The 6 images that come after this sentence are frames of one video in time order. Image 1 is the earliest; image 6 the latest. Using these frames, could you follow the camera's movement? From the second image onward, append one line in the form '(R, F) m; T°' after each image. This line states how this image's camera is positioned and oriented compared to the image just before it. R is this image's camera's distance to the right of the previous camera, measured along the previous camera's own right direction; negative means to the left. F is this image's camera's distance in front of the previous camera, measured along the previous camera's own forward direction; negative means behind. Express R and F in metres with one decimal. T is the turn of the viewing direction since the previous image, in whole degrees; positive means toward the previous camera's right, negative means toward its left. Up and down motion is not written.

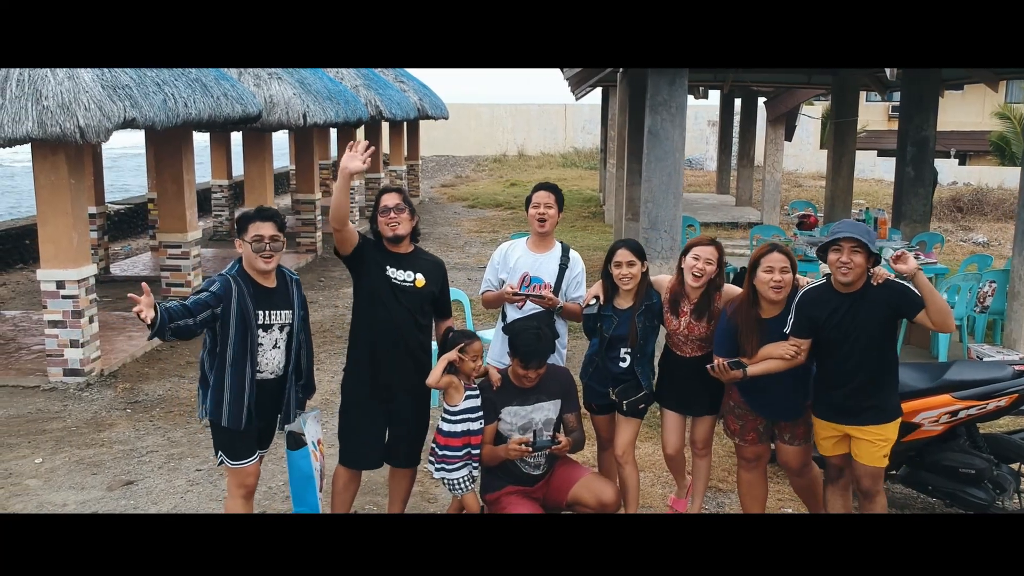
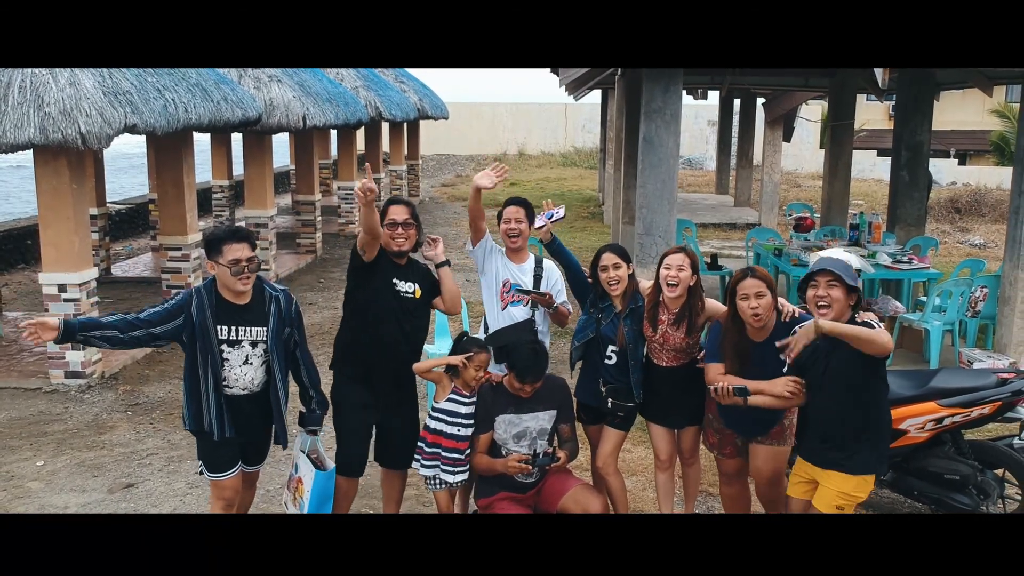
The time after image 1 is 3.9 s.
(0.0, -0.1) m; 0°
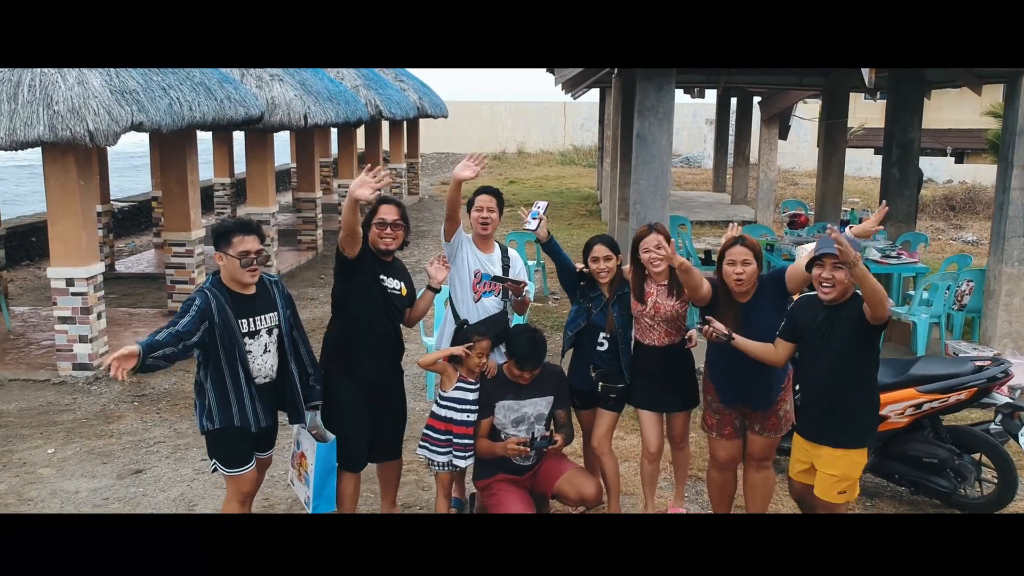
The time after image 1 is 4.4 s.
(0.0, -0.2) m; 0°
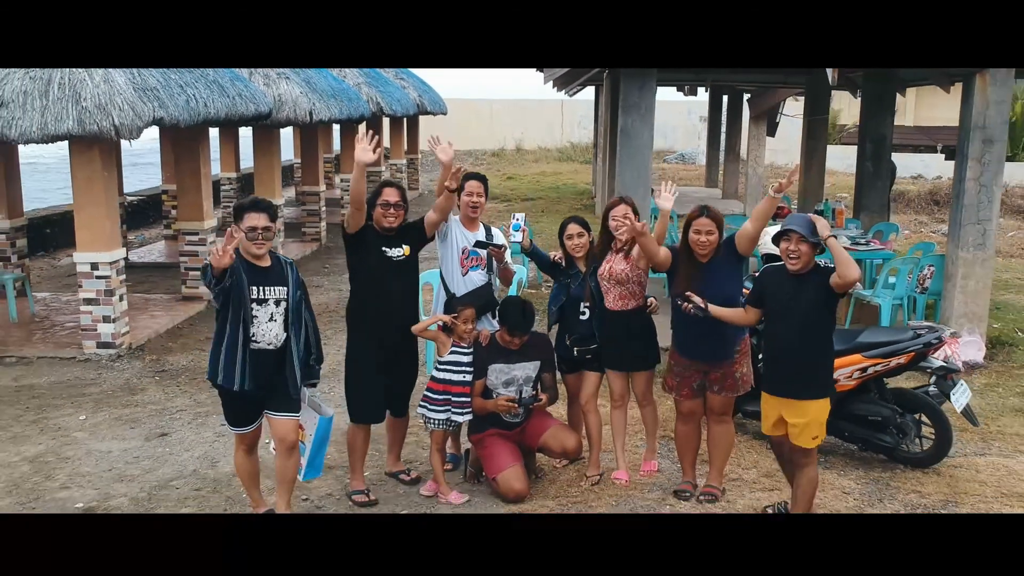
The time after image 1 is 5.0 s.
(+0.1, -0.6) m; 0°
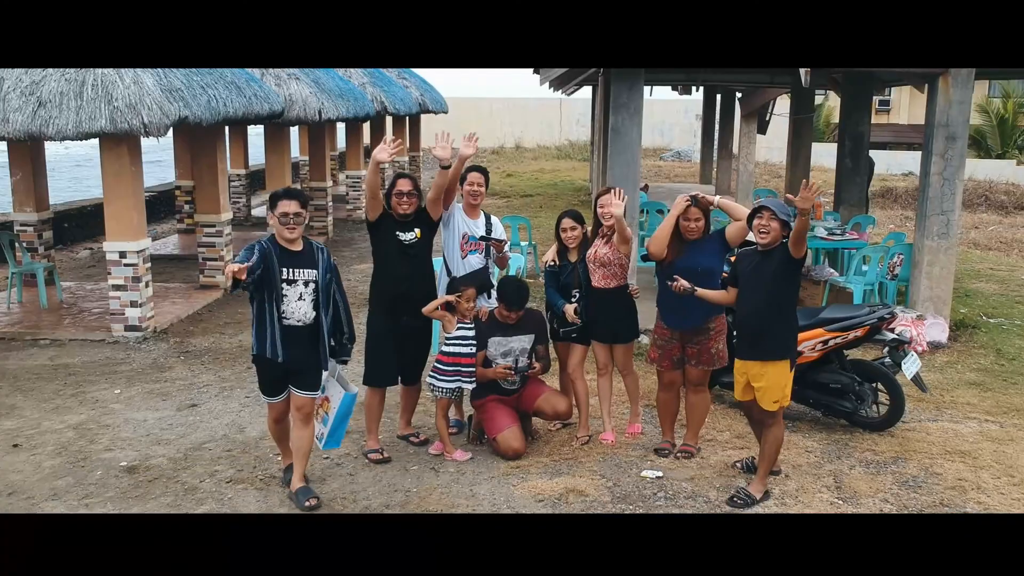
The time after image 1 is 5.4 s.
(0.0, -0.6) m; 0°
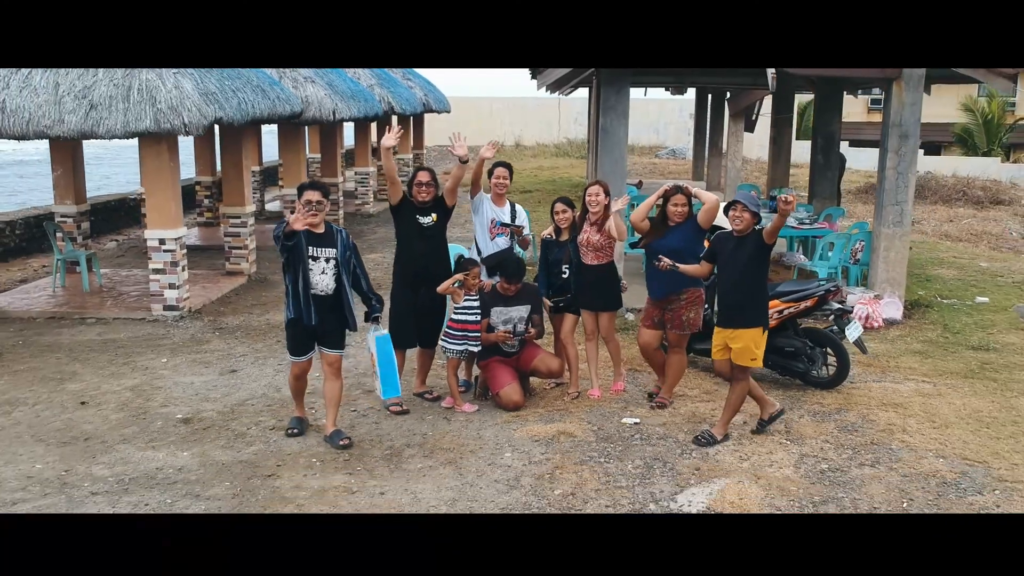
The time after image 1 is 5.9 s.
(0.0, -0.9) m; 0°
